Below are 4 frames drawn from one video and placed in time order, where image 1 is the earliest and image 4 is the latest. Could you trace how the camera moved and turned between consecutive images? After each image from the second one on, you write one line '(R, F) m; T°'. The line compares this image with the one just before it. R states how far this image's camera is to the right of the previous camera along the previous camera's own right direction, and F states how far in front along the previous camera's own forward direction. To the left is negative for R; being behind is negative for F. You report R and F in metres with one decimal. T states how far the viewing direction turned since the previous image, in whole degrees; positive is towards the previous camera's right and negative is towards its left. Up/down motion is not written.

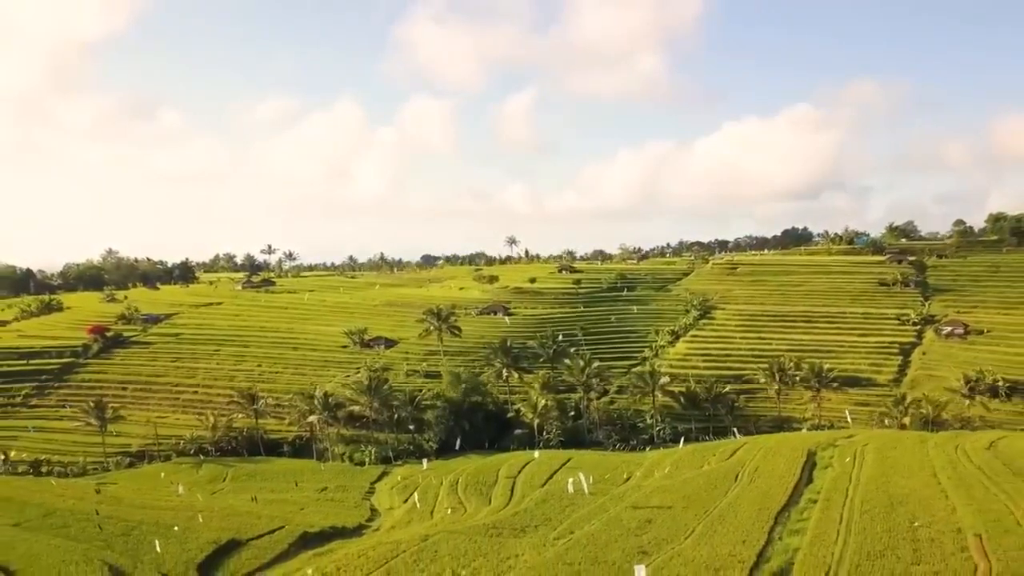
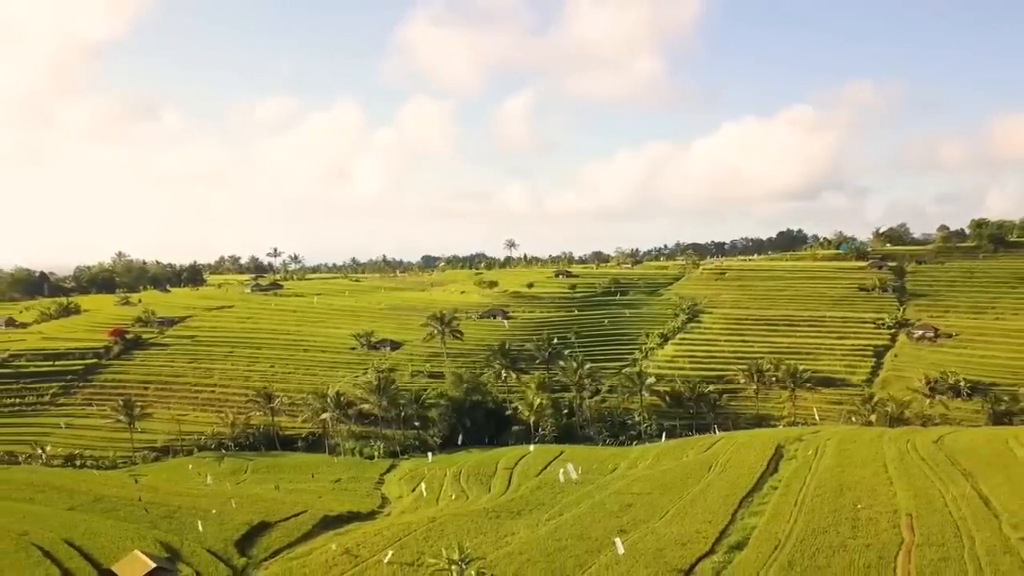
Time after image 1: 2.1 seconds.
(+0.2, -6.9) m; 0°
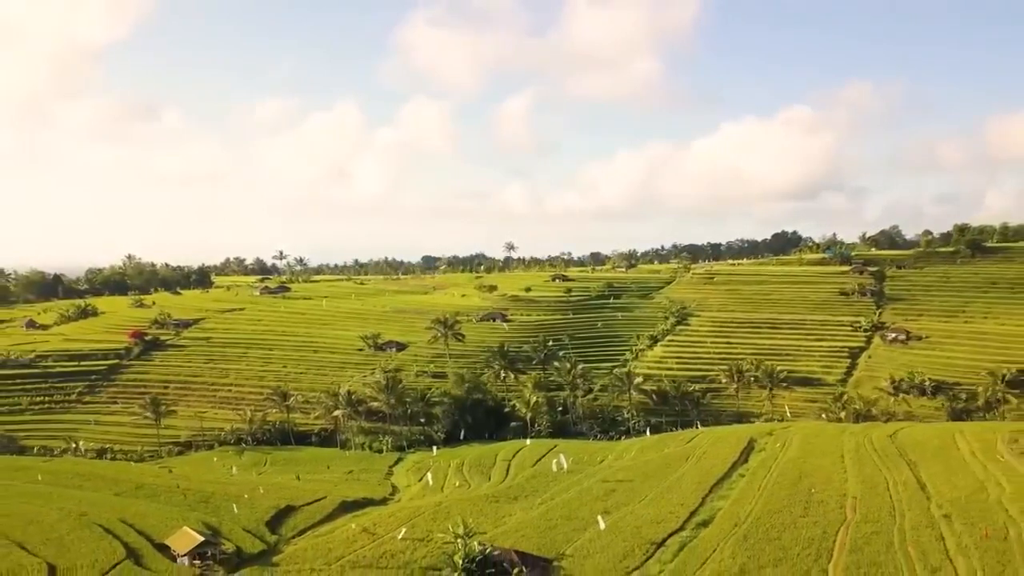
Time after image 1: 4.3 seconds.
(+0.2, -7.4) m; 0°
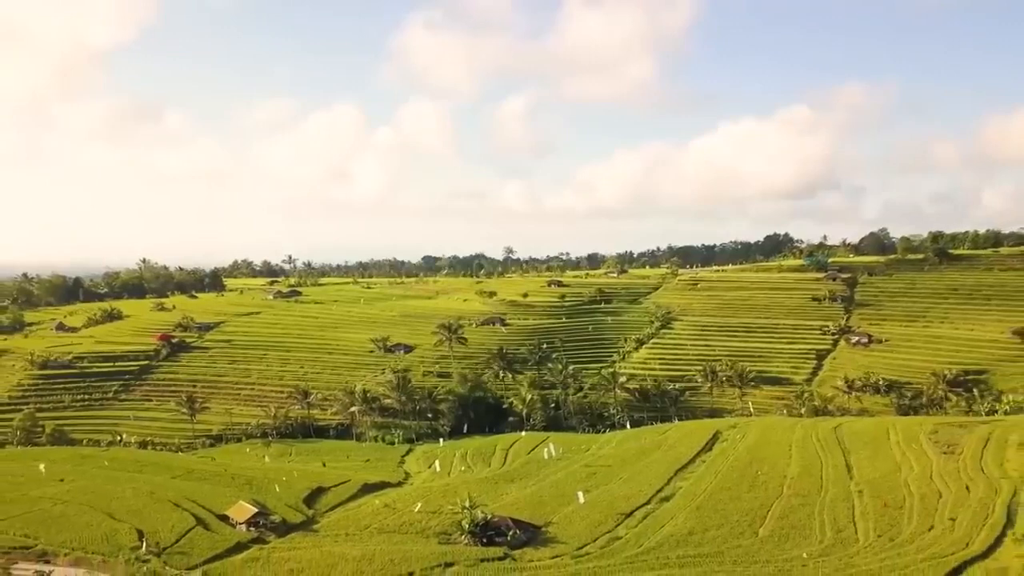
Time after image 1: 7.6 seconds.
(+0.3, -11.9) m; 0°
